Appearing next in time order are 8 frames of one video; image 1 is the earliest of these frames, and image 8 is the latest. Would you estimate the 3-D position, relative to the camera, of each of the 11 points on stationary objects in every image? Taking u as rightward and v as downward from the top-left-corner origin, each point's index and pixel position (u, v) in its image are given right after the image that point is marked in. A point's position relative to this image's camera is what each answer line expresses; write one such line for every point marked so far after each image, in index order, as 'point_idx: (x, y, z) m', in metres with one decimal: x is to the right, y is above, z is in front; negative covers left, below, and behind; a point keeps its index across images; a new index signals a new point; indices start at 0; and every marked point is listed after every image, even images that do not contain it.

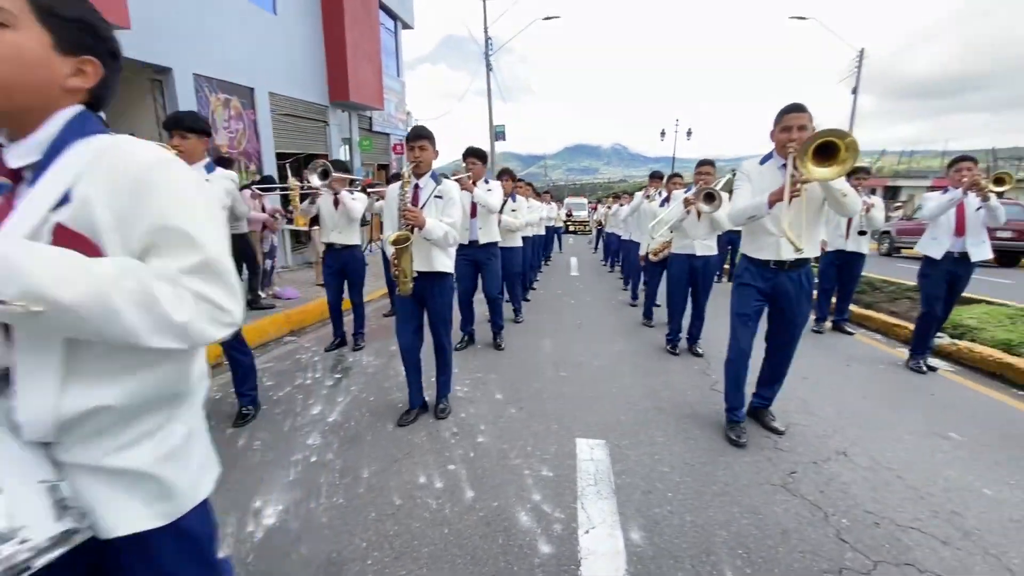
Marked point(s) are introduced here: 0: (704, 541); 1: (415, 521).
0: (+0.8, -1.1, +2.0) m
1: (-0.4, -1.0, +2.1) m
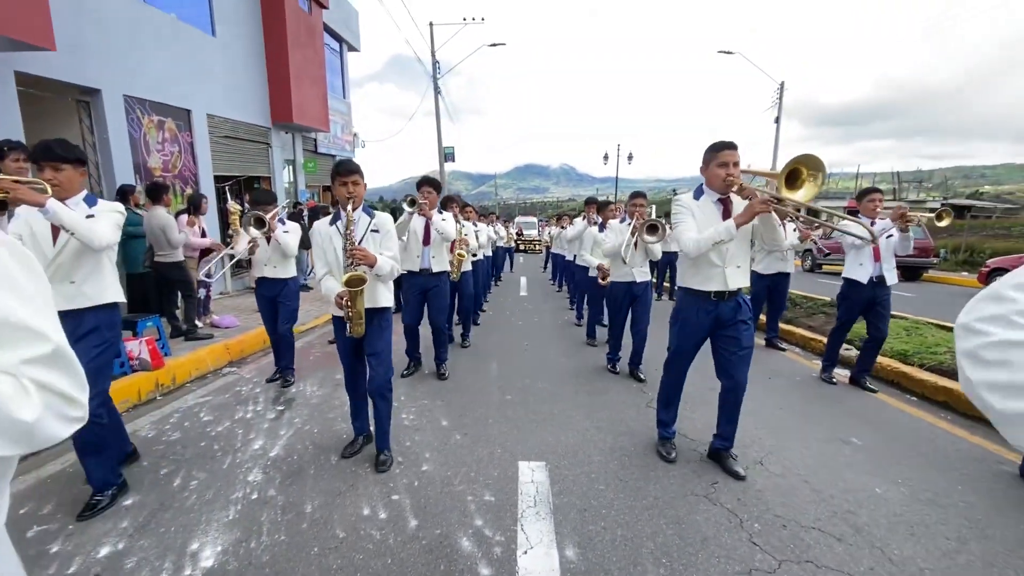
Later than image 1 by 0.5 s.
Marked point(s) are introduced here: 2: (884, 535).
0: (+0.5, -1.2, +2.2) m
1: (-0.7, -1.2, +2.2) m
2: (+1.8, -1.2, +2.3) m
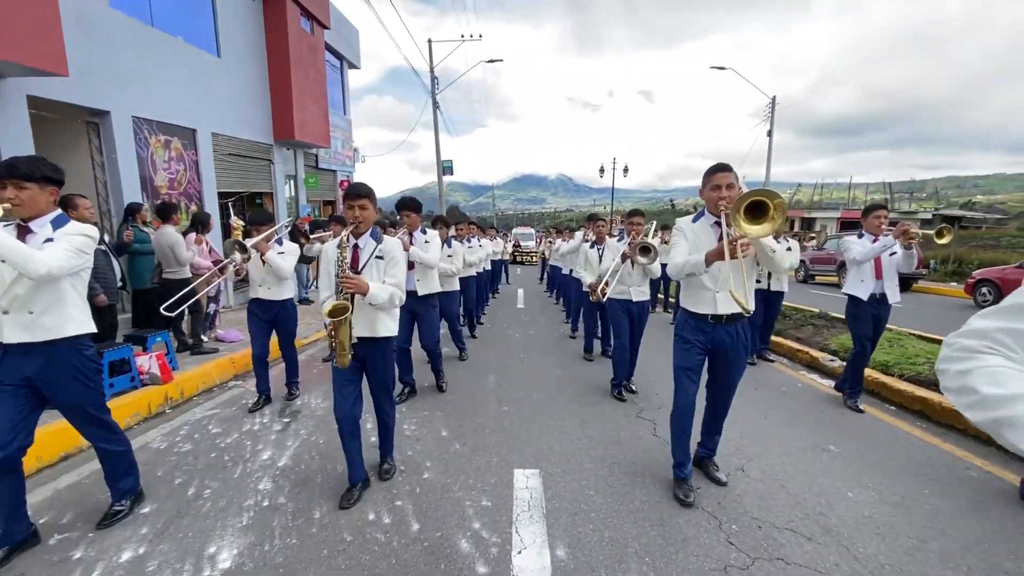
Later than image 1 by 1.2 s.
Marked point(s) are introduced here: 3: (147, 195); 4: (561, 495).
0: (+0.5, -1.3, +2.4) m
1: (-0.7, -1.3, +2.4) m
2: (+1.8, -1.3, +2.5) m
3: (-5.7, +1.5, +7.5) m
4: (+0.3, -1.2, +2.9) m
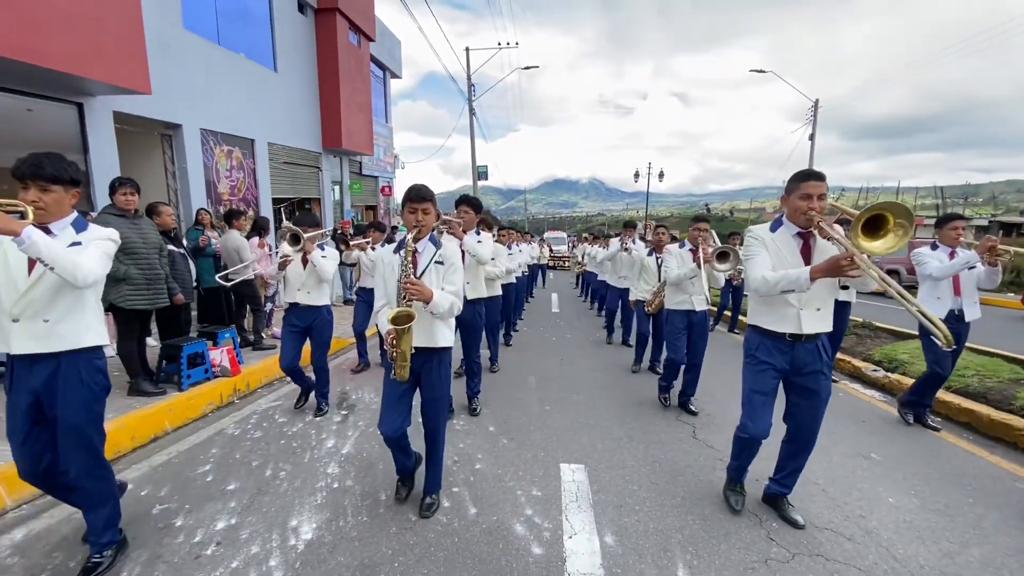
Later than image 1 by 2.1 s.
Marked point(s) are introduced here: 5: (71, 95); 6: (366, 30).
0: (+0.8, -1.3, +2.5) m
1: (-0.4, -1.3, +2.6) m
2: (+2.0, -1.3, +2.6) m
3: (-5.1, +1.5, +8.1) m
4: (+0.6, -1.3, +3.0) m
5: (-5.3, +2.3, +5.8) m
6: (-3.9, +6.9, +12.9) m
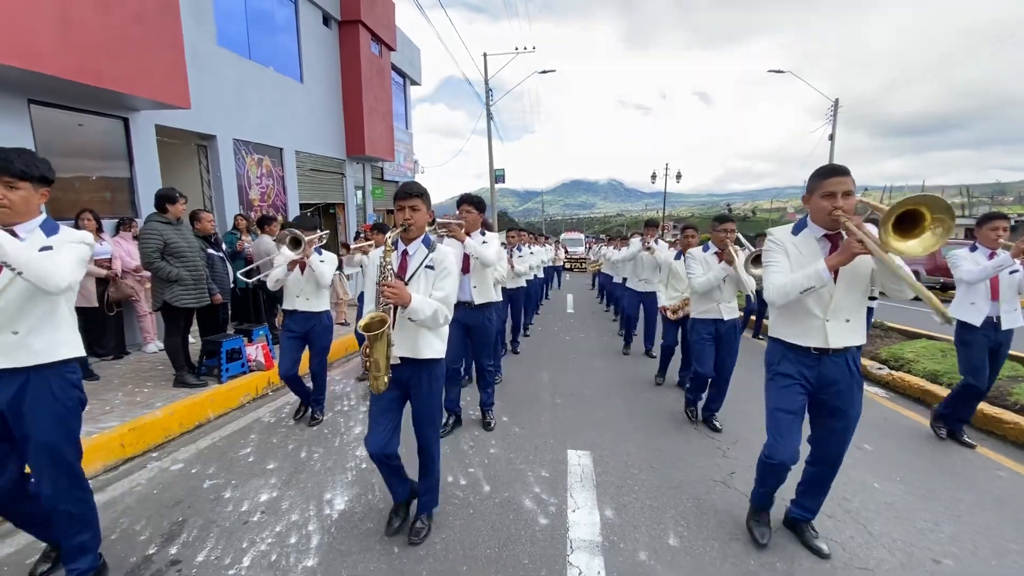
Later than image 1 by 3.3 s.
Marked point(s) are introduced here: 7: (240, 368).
0: (+0.8, -1.3, +2.8) m
1: (-0.4, -1.3, +2.9) m
2: (+2.1, -1.3, +2.8) m
3: (-4.8, +1.5, +8.6) m
4: (+0.7, -1.3, +3.3) m
5: (-5.2, +2.3, +6.3) m
6: (-3.5, +6.9, +13.3) m
7: (-3.0, -0.9, +5.3) m
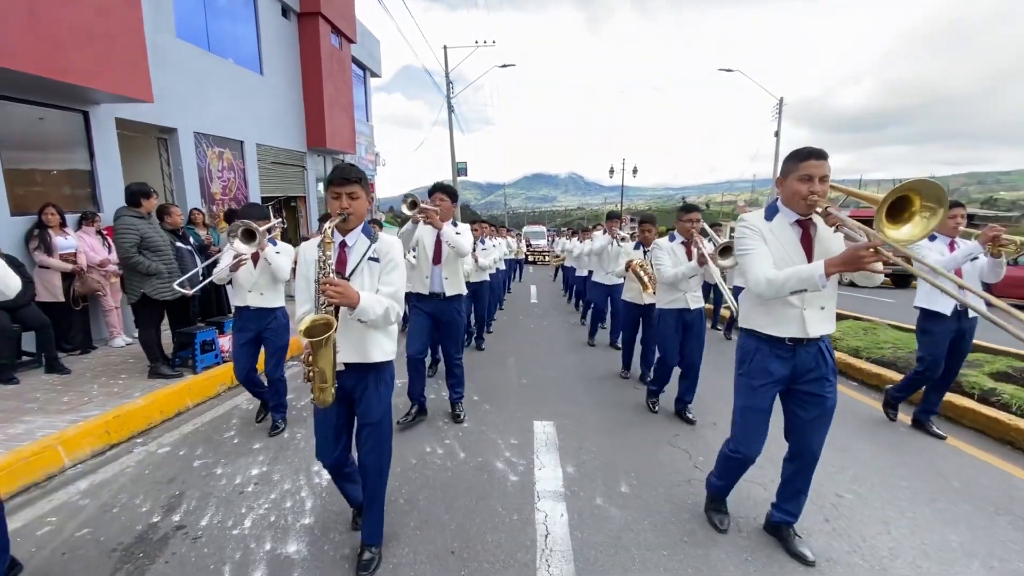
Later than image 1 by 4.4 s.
0: (+0.7, -1.2, +3.2) m
1: (-0.6, -1.2, +3.3) m
2: (+1.9, -1.2, +3.3) m
3: (-5.5, +1.6, +8.5) m
4: (+0.5, -1.2, +3.7) m
5: (-5.6, +2.4, +6.2) m
6: (-4.6, +7.1, +13.3) m
7: (-3.4, -0.8, +5.4) m
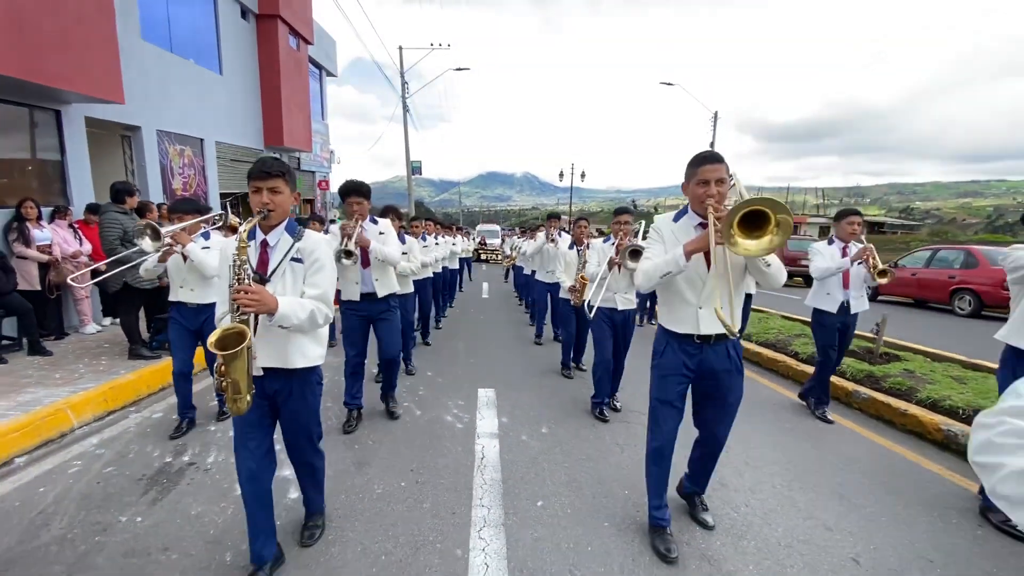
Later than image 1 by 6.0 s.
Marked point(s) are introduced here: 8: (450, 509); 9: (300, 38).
0: (+0.2, -1.1, +4.1) m
1: (-1.0, -1.1, +4.1) m
2: (+1.4, -1.1, +4.4) m
3: (-6.4, +1.7, +8.8) m
4: (0.0, -1.1, +4.6) m
5: (-6.3, +2.5, +6.5) m
6: (-5.9, +7.2, +13.7) m
7: (-4.0, -0.7, +6.0) m
8: (-0.4, -1.3, +2.8) m
9: (-6.0, +7.1, +13.6) m
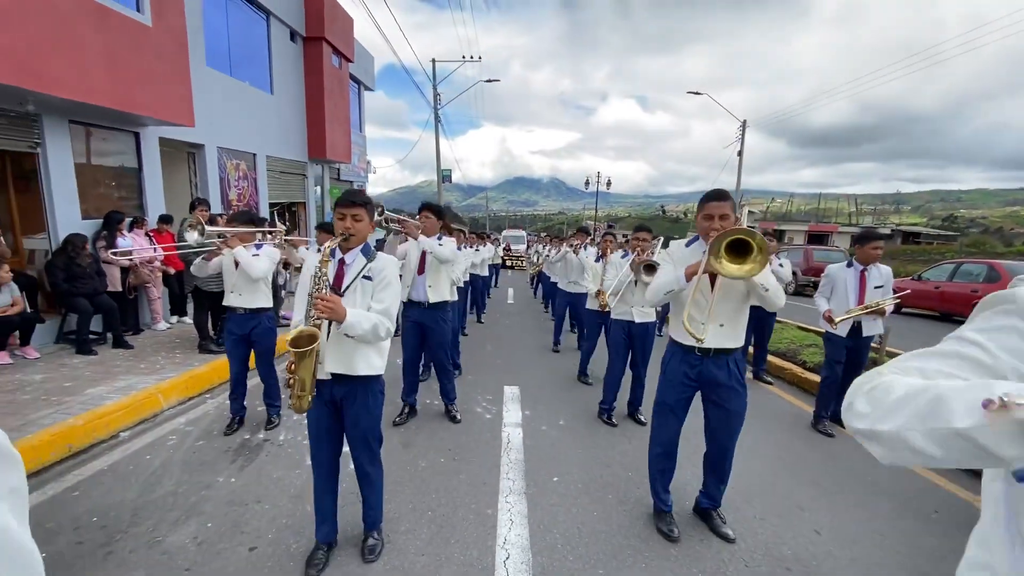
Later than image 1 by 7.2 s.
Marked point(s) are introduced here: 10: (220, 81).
0: (+0.4, -1.2, +4.7) m
1: (-0.8, -1.2, +4.7) m
2: (+1.7, -1.3, +4.9) m
3: (-5.9, +1.7, +9.7) m
4: (+0.2, -1.2, +5.2) m
5: (-5.9, +2.5, +7.4) m
6: (-5.0, +7.1, +14.6) m
7: (-3.7, -0.7, +6.7) m
8: (-0.2, -1.4, +3.4) m
9: (-5.2, +7.0, +14.6) m
10: (-5.7, +4.1, +9.4) m
